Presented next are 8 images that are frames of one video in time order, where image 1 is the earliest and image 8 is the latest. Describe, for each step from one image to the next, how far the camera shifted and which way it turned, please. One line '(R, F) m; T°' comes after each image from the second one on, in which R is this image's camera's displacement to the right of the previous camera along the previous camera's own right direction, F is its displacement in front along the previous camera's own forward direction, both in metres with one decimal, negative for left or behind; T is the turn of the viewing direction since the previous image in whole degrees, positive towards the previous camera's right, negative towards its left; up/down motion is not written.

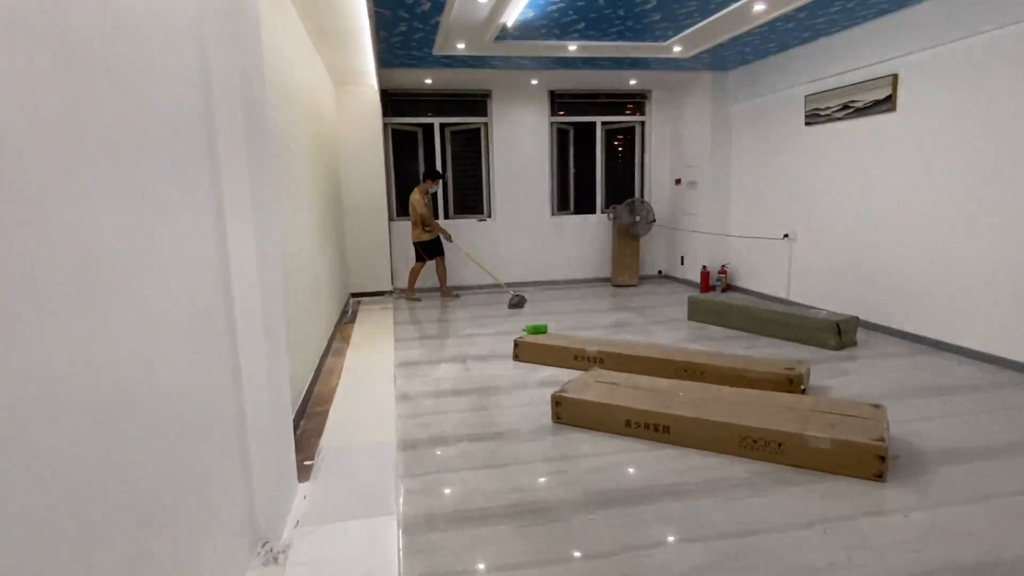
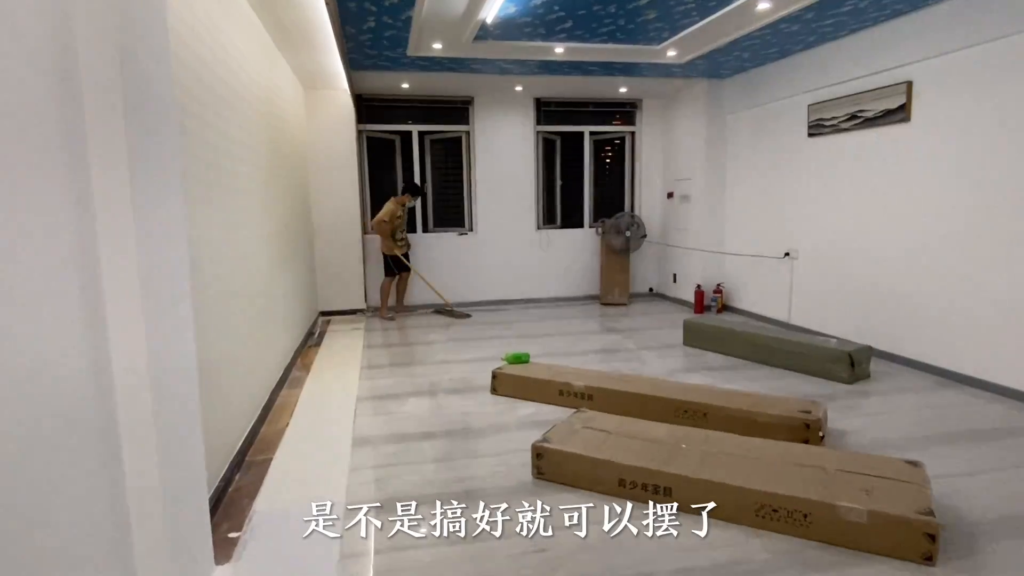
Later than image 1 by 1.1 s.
(+0.1, +0.4) m; +1°
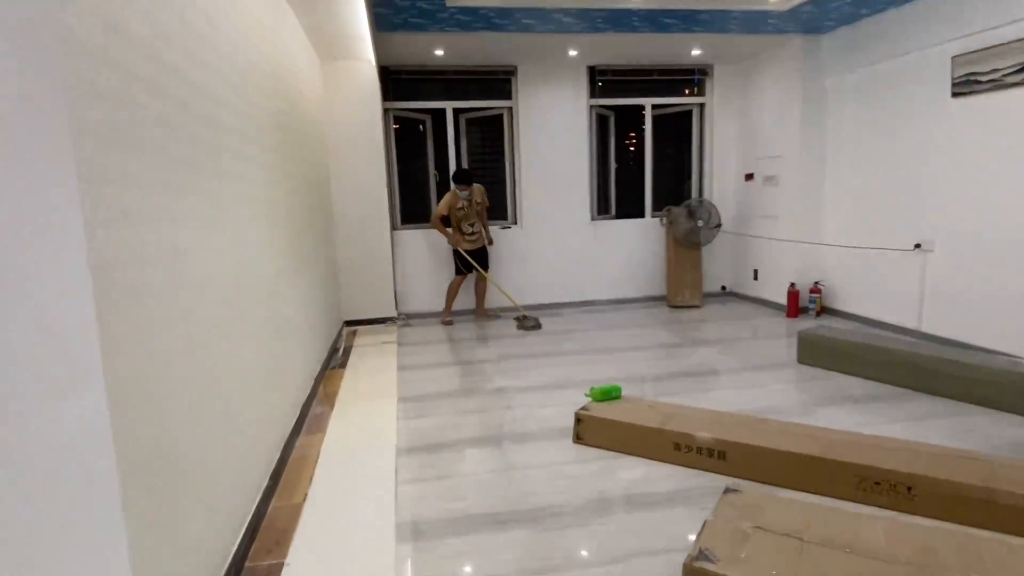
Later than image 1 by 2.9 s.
(-0.3, +0.9) m; -2°
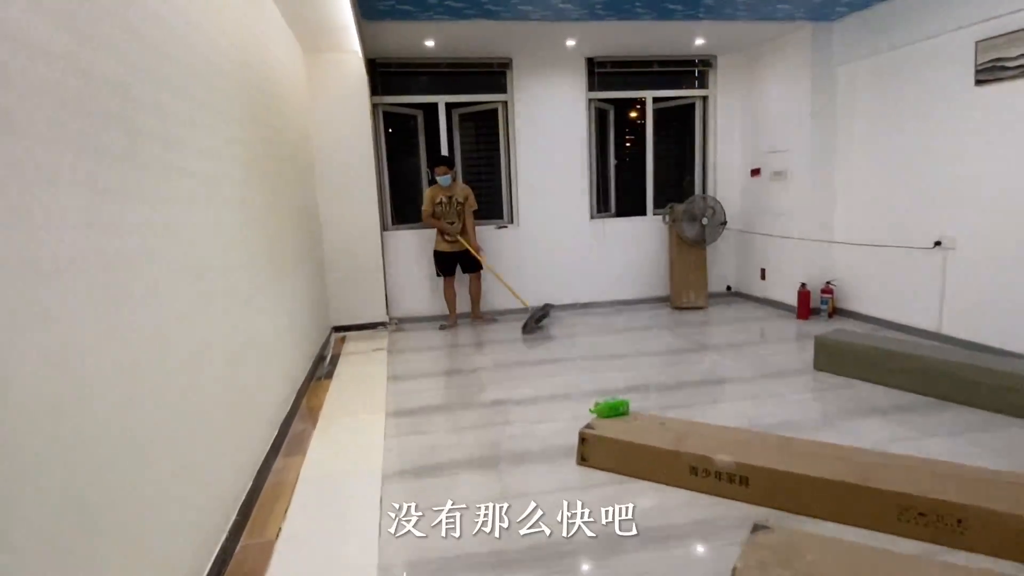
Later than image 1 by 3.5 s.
(0.0, +0.3) m; 0°
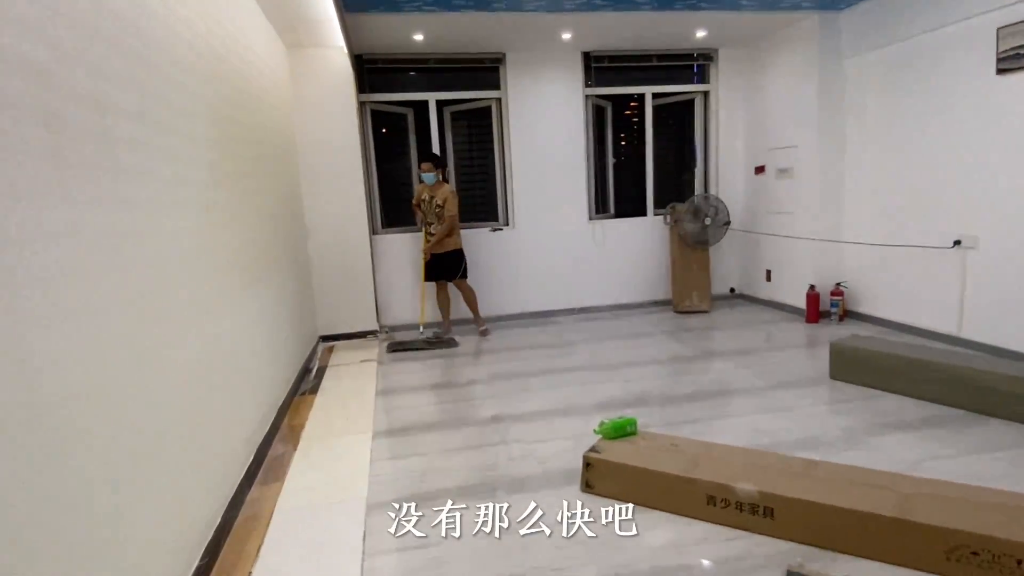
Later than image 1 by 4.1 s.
(0.0, +0.2) m; 0°
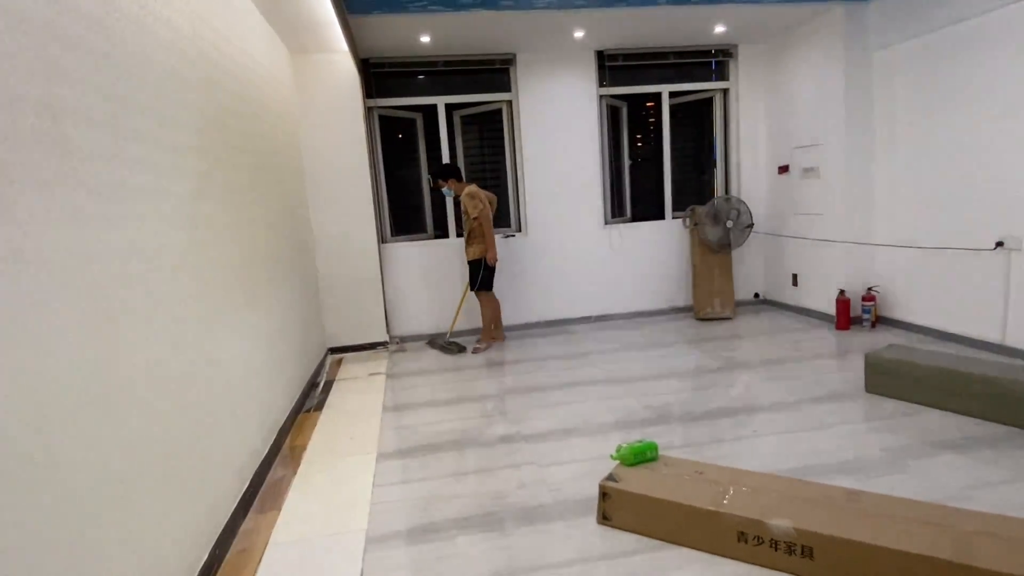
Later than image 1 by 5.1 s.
(0.0, +0.2) m; -2°
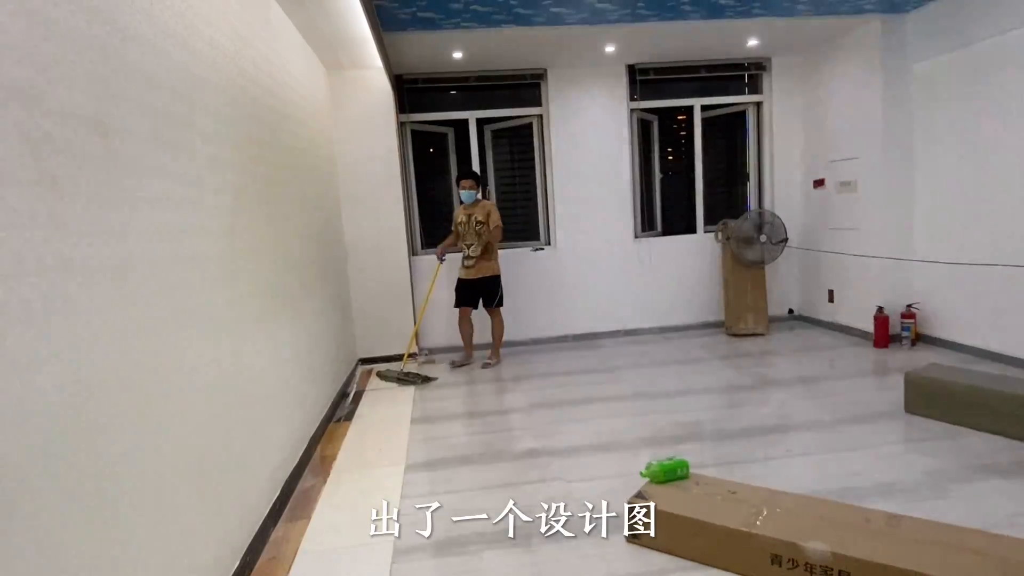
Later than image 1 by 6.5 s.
(0.0, 0.0) m; -3°
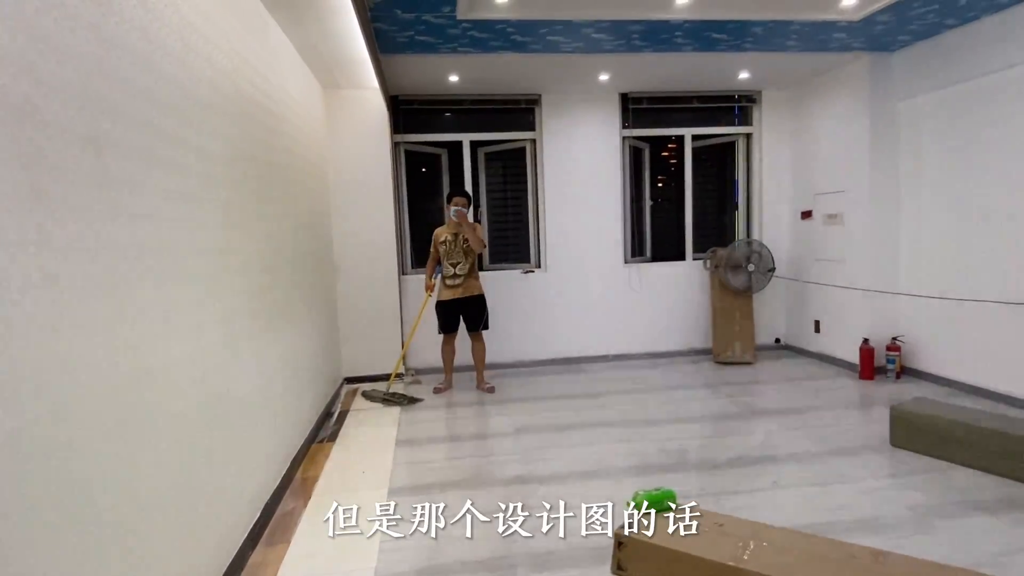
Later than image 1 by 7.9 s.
(0.0, 0.0) m; +1°
